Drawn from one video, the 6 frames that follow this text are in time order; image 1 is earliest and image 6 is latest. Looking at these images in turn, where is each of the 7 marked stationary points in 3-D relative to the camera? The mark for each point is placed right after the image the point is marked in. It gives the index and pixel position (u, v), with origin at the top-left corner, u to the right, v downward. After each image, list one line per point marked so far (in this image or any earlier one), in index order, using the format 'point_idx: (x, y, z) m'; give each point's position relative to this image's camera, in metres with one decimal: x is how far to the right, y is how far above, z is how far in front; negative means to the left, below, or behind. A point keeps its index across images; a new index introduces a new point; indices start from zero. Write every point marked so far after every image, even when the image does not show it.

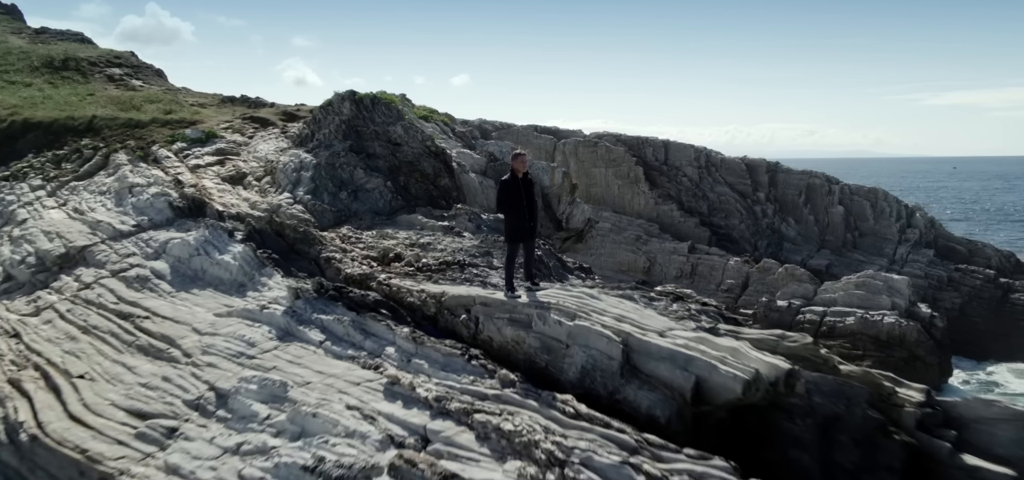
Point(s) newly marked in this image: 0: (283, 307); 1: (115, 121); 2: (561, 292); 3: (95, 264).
0: (-2.0, -0.6, +5.8) m
1: (-7.7, +2.3, +13.0) m
2: (+0.4, -0.5, +5.7) m
3: (-5.3, -0.3, +8.2) m
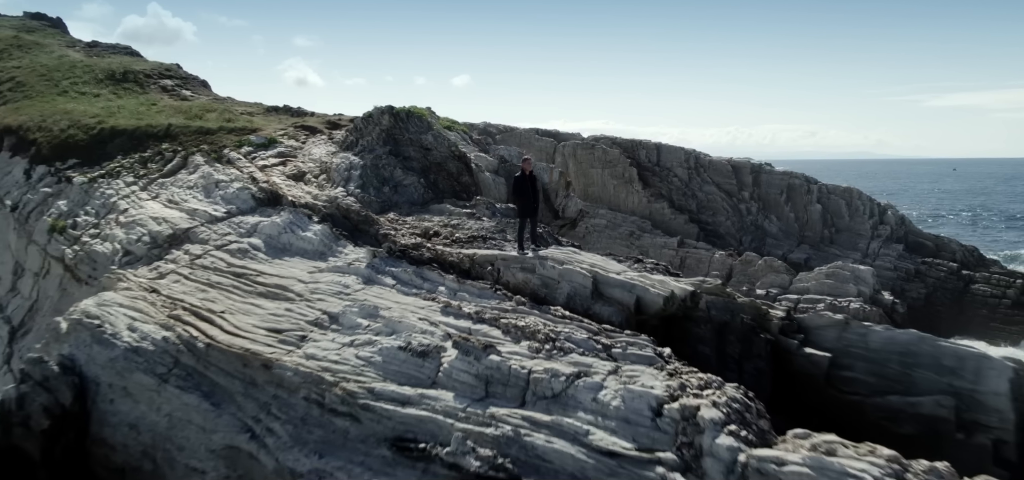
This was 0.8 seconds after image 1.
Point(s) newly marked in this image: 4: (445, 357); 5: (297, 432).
0: (-1.8, -0.3, +8.3) m
1: (-7.5, +2.6, +15.5) m
2: (+0.5, -0.2, +8.3) m
3: (-5.1, 0.0, +10.8) m
4: (-0.6, -1.1, +6.6) m
5: (-2.1, -1.8, +6.5) m
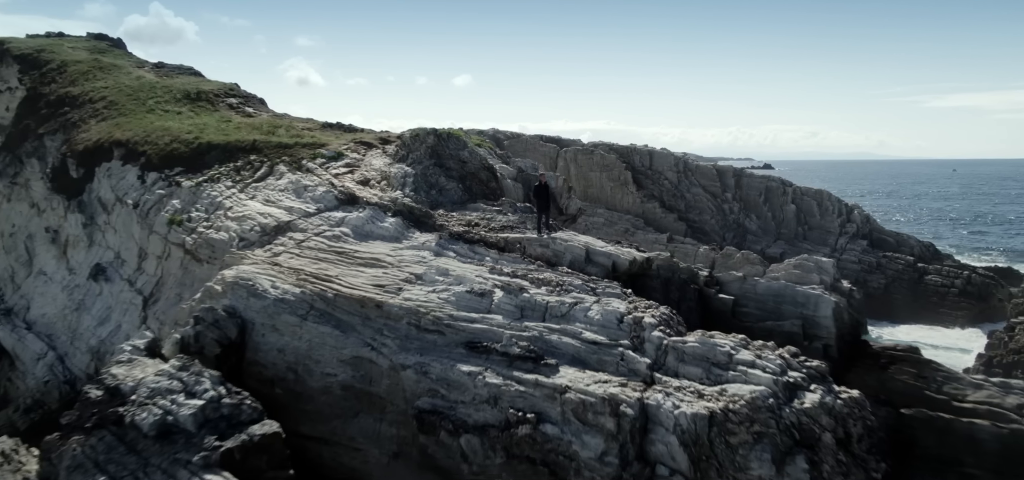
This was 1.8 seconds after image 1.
0: (-1.5, -0.1, +12.3) m
1: (-7.2, +2.8, +19.5) m
2: (+0.9, 0.0, +12.3) m
3: (-4.8, +0.2, +14.8) m
4: (-0.3, -0.9, +10.6) m
5: (-1.7, -1.6, +10.5) m
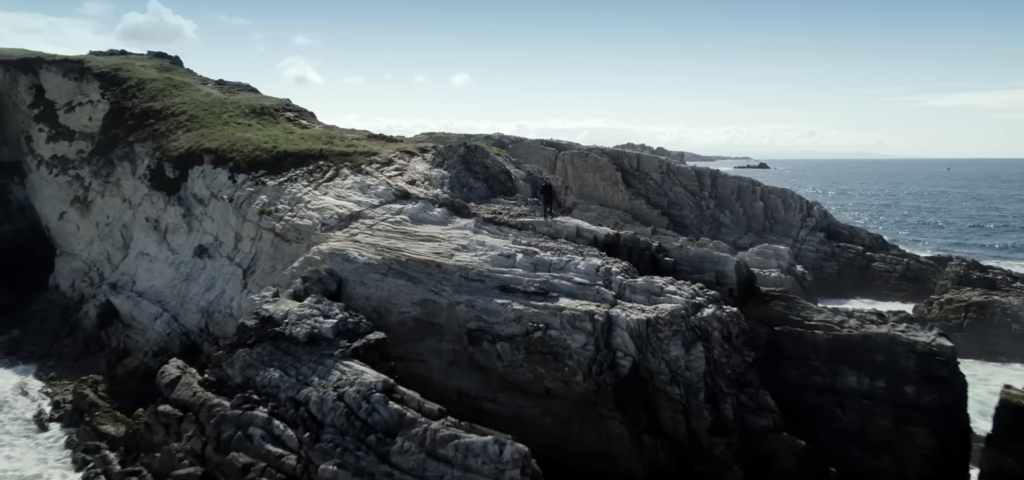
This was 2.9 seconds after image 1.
0: (-1.1, +0.4, +17.8) m
1: (-6.8, +3.3, +24.9) m
2: (+1.3, +0.5, +17.7) m
3: (-4.4, +0.7, +20.2) m
4: (+0.1, -0.4, +16.0) m
5: (-1.3, -1.2, +15.9) m
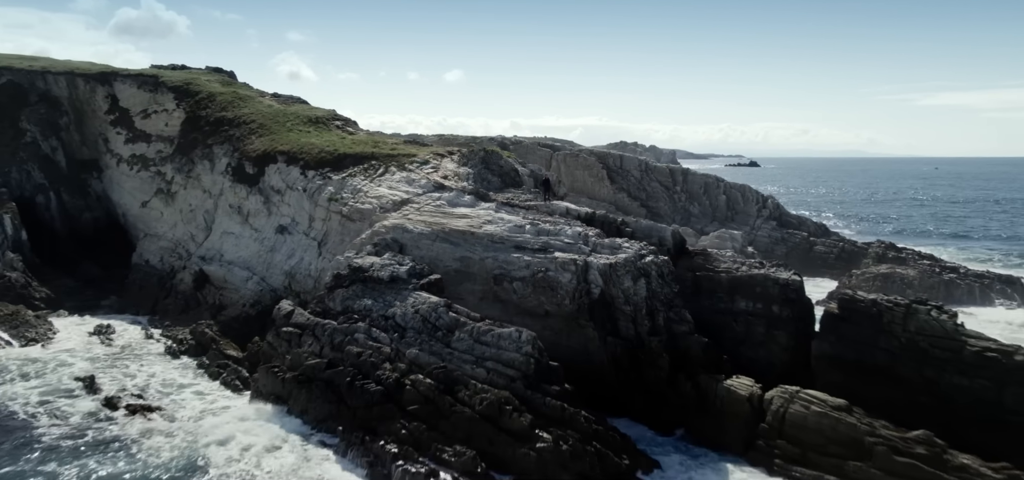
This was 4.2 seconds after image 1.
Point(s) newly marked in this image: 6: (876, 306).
0: (-0.7, +1.3, +25.4) m
1: (-6.5, +4.2, +32.5) m
2: (+1.6, +1.3, +25.3) m
3: (-4.1, +1.6, +27.8) m
4: (+0.5, +0.4, +23.7) m
5: (-1.0, -0.3, +23.5) m
6: (+10.7, -1.9, +19.5) m
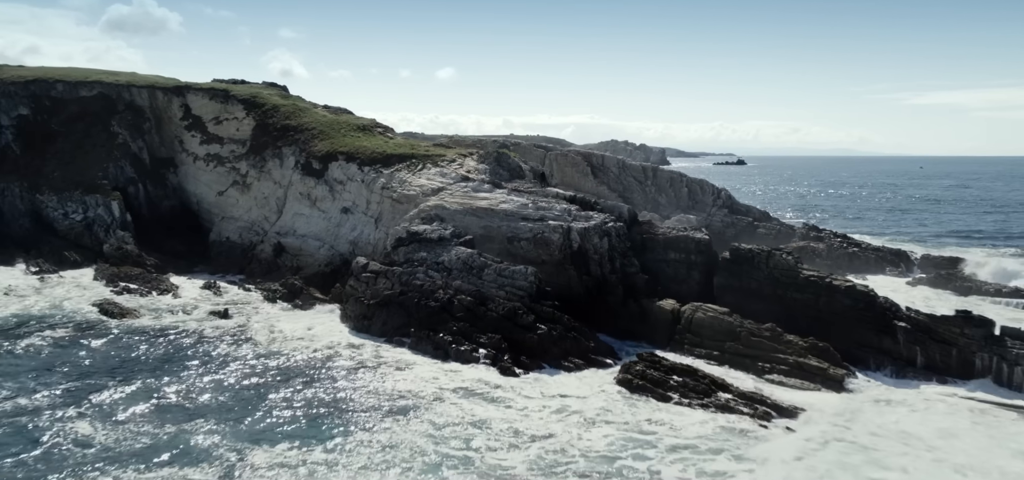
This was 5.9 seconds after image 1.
0: (-0.4, +2.6, +36.3) m
1: (-6.2, +5.6, +43.3) m
2: (+2.0, +2.7, +36.3) m
3: (-3.7, +2.9, +38.7) m
4: (+0.9, +1.8, +34.6) m
5: (-0.6, +1.0, +34.4) m
6: (+11.1, -0.6, +30.6) m
